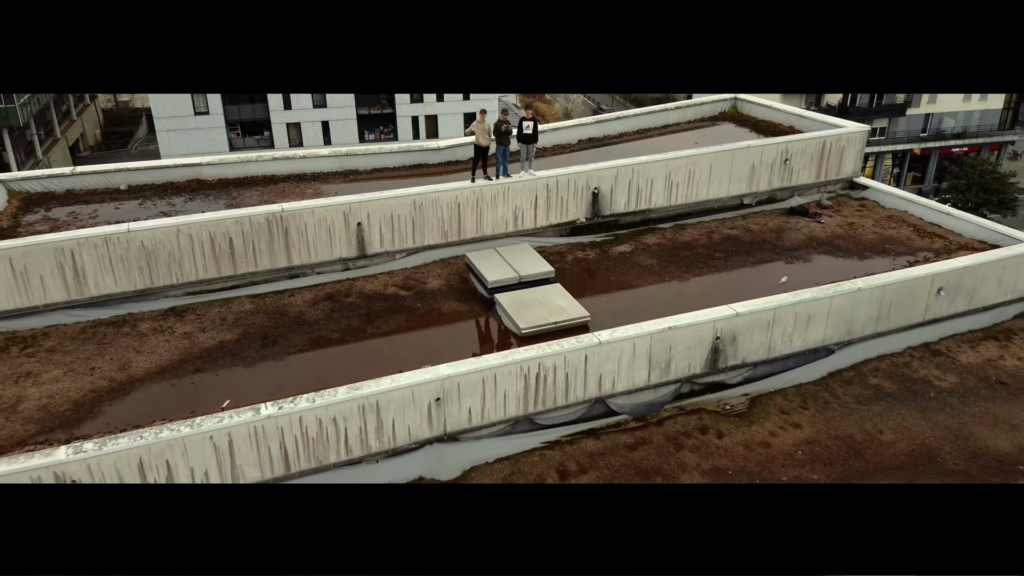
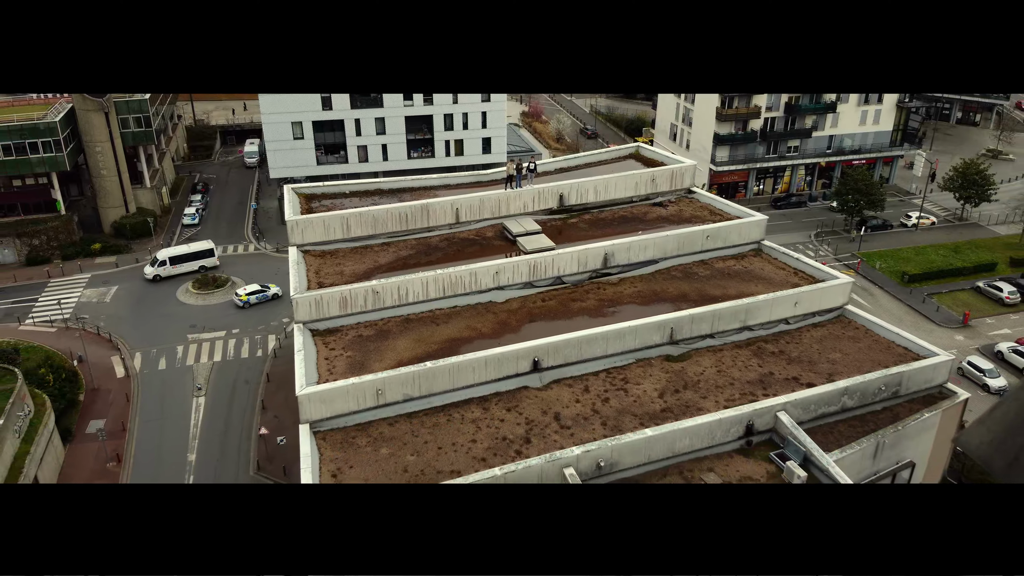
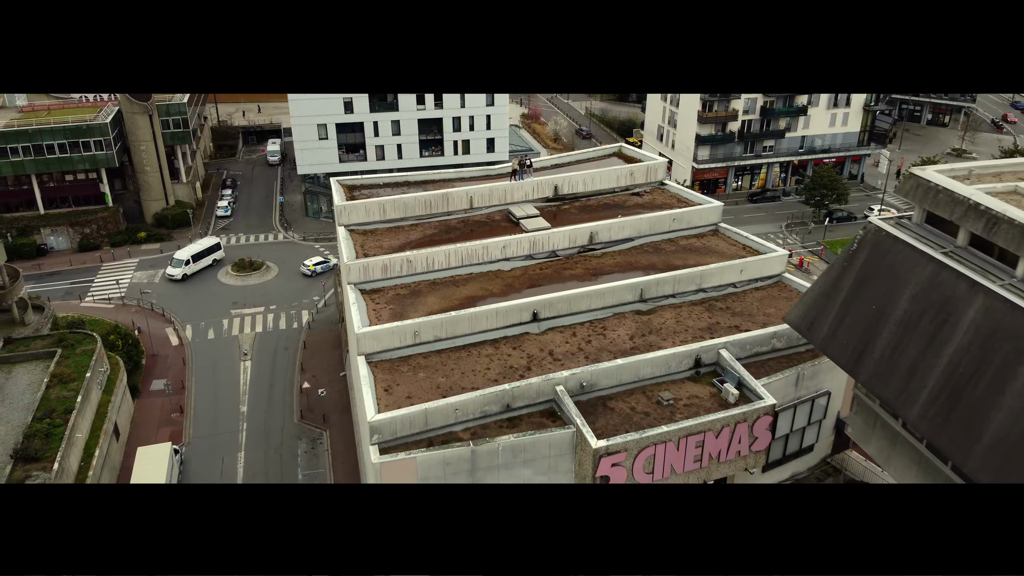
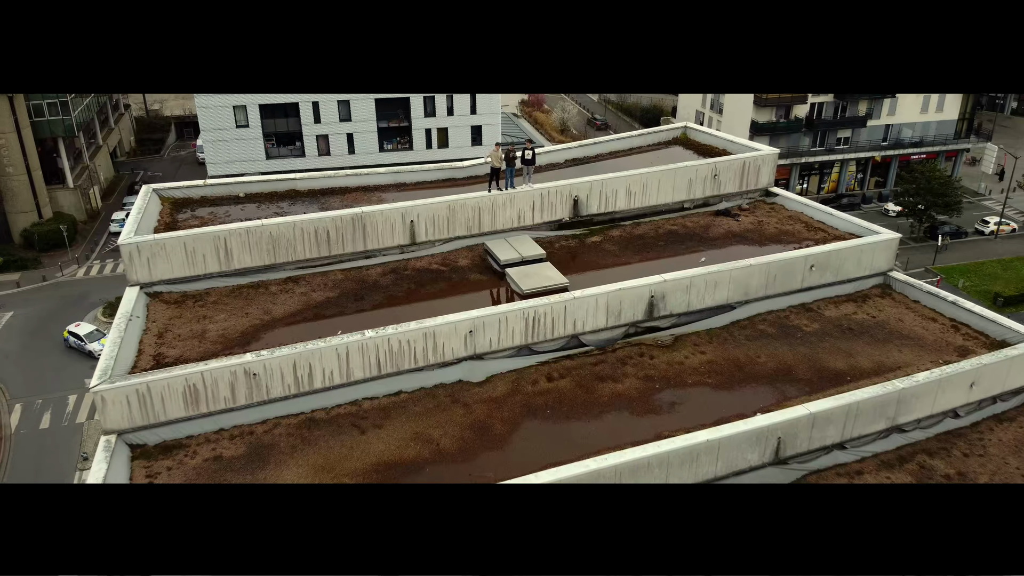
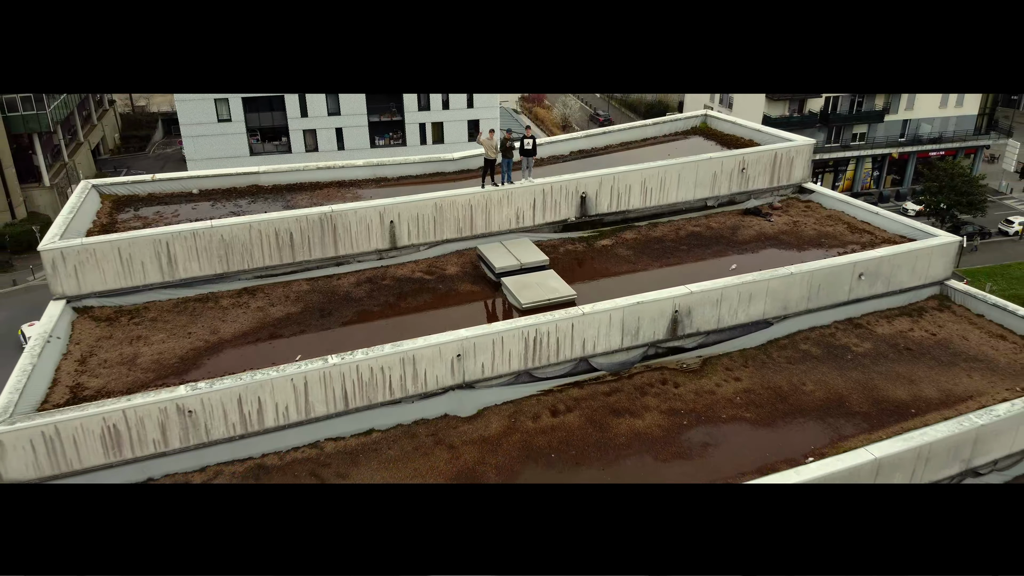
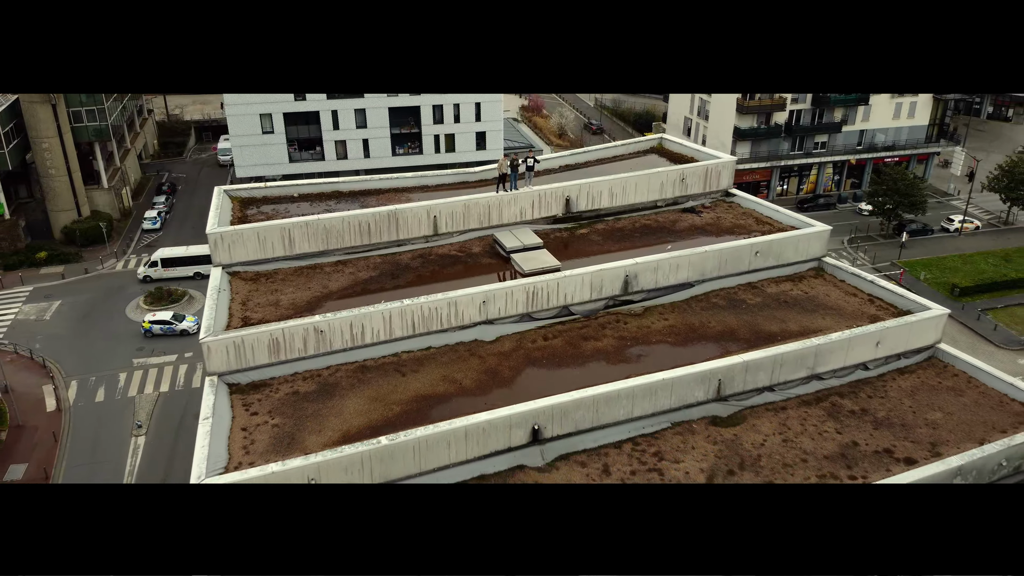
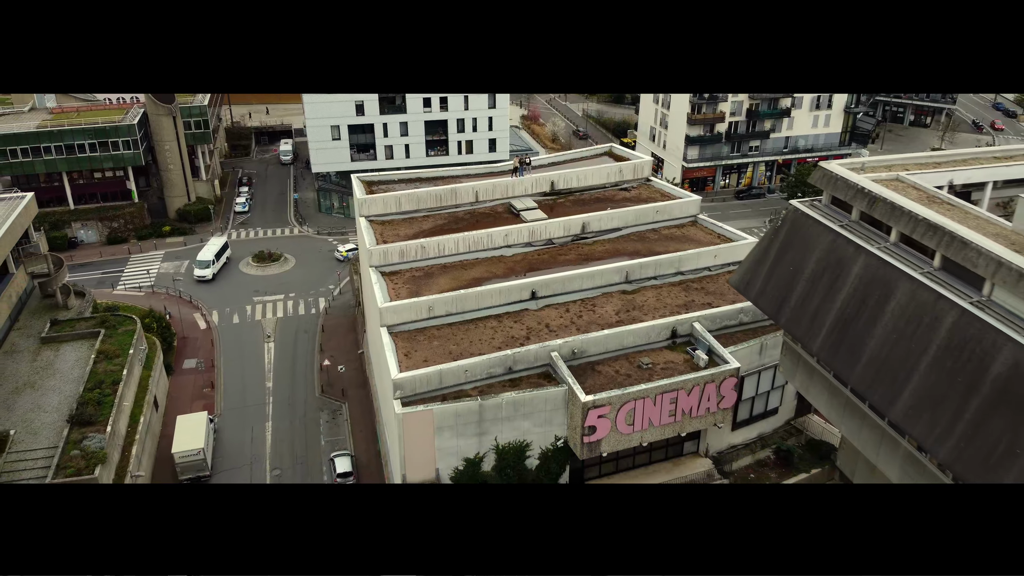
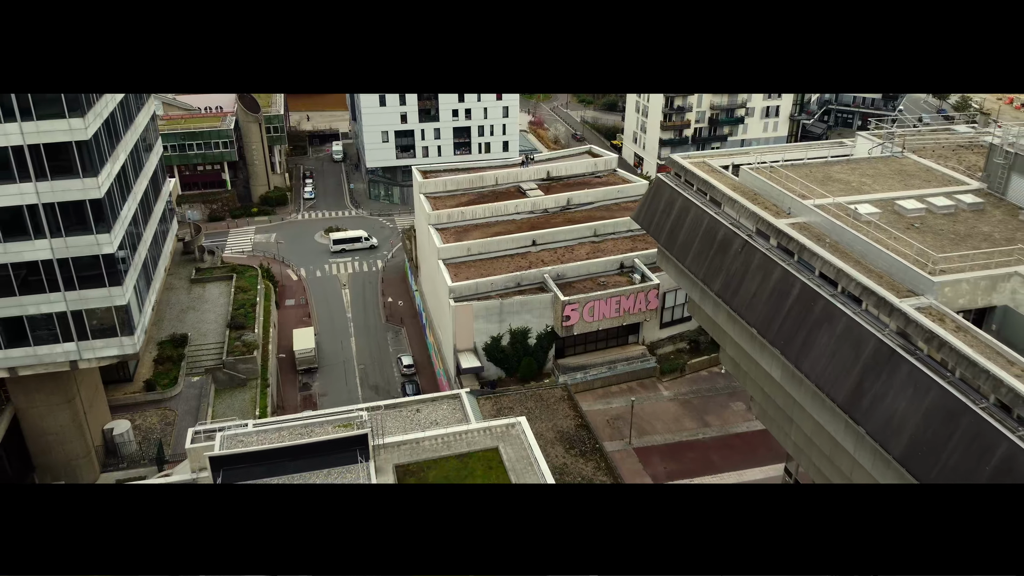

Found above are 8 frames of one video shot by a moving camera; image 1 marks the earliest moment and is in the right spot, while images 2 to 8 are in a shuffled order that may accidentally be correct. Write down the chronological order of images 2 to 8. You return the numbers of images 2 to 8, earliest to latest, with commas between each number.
5, 4, 6, 2, 3, 7, 8
